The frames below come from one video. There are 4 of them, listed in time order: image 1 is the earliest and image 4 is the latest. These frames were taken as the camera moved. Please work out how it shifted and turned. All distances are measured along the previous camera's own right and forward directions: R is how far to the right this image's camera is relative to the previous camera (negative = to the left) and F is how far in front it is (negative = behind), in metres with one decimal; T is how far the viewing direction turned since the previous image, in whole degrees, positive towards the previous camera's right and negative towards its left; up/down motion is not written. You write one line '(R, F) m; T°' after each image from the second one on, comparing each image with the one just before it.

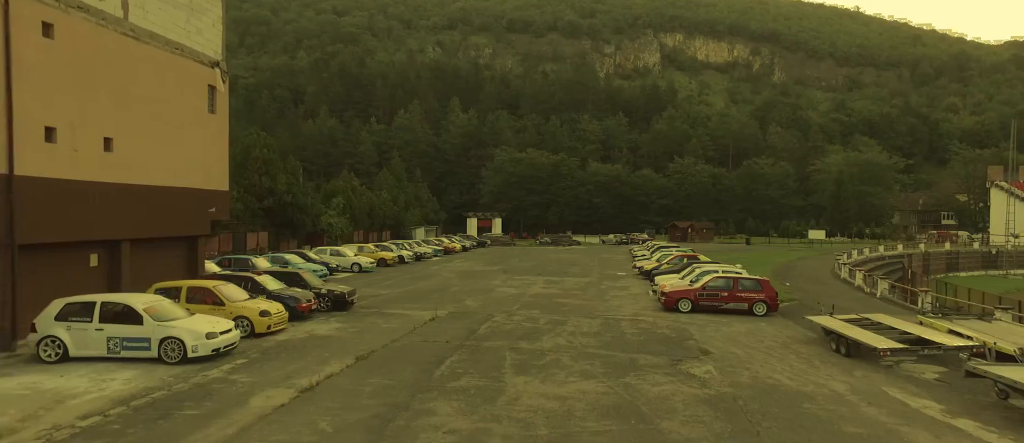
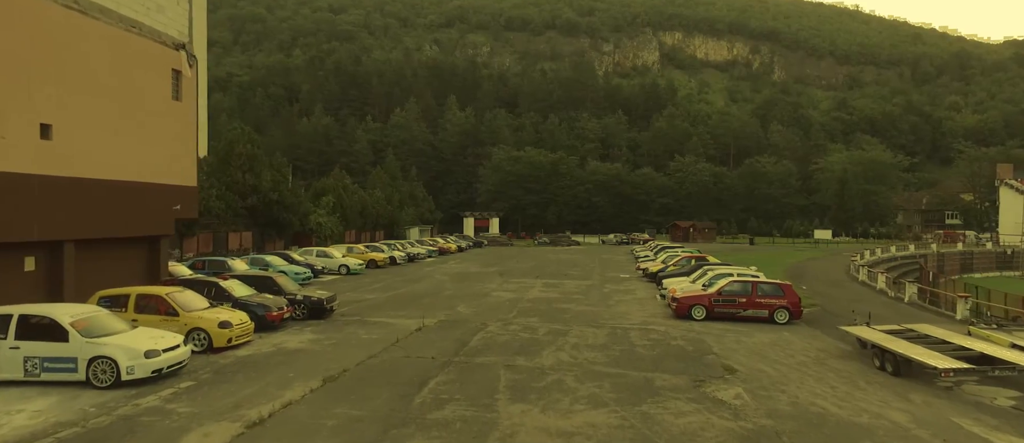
(+0.1, +2.1) m; 0°
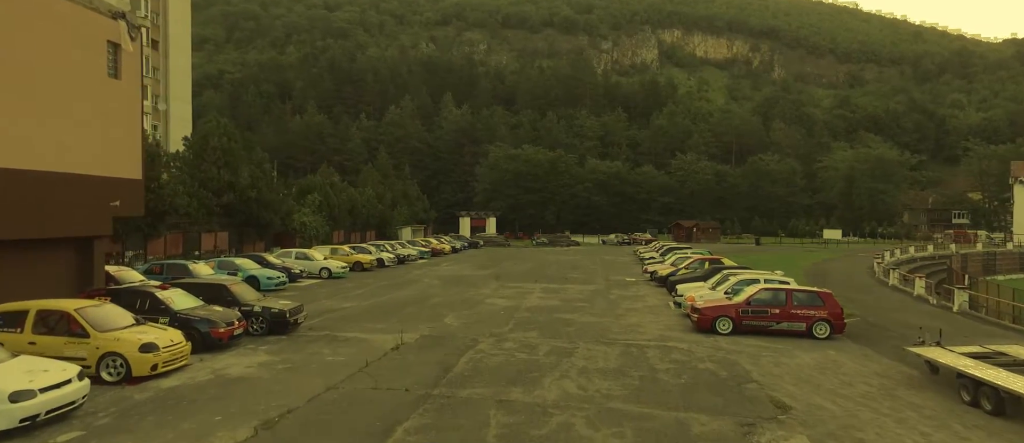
(+0.1, +2.9) m; 0°
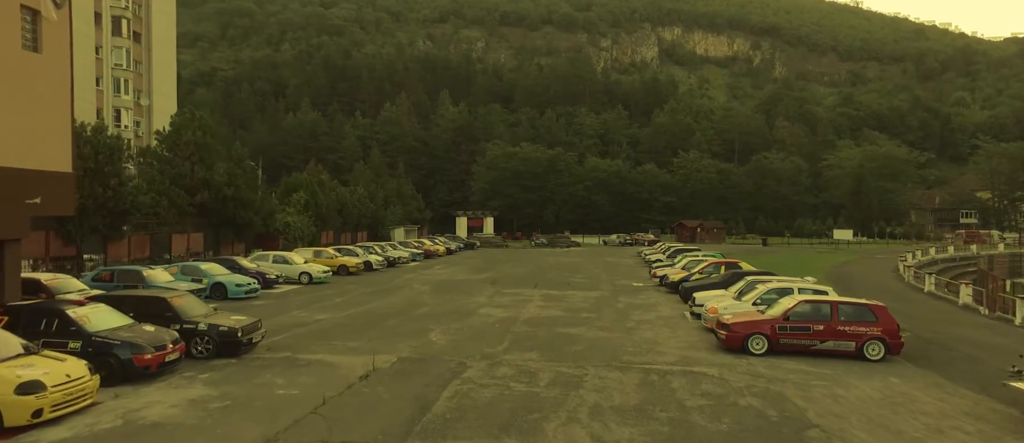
(+0.1, +2.7) m; 0°
